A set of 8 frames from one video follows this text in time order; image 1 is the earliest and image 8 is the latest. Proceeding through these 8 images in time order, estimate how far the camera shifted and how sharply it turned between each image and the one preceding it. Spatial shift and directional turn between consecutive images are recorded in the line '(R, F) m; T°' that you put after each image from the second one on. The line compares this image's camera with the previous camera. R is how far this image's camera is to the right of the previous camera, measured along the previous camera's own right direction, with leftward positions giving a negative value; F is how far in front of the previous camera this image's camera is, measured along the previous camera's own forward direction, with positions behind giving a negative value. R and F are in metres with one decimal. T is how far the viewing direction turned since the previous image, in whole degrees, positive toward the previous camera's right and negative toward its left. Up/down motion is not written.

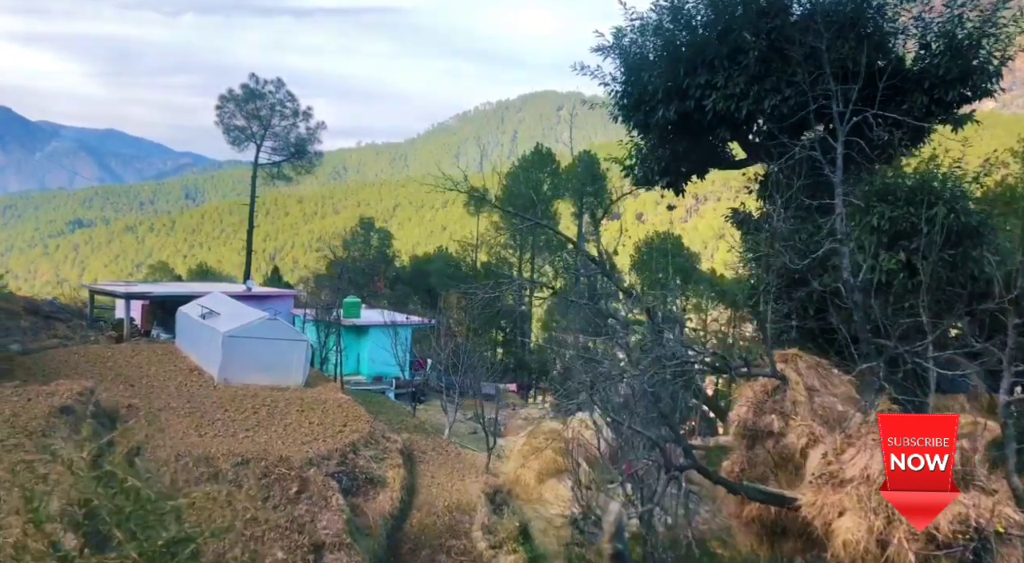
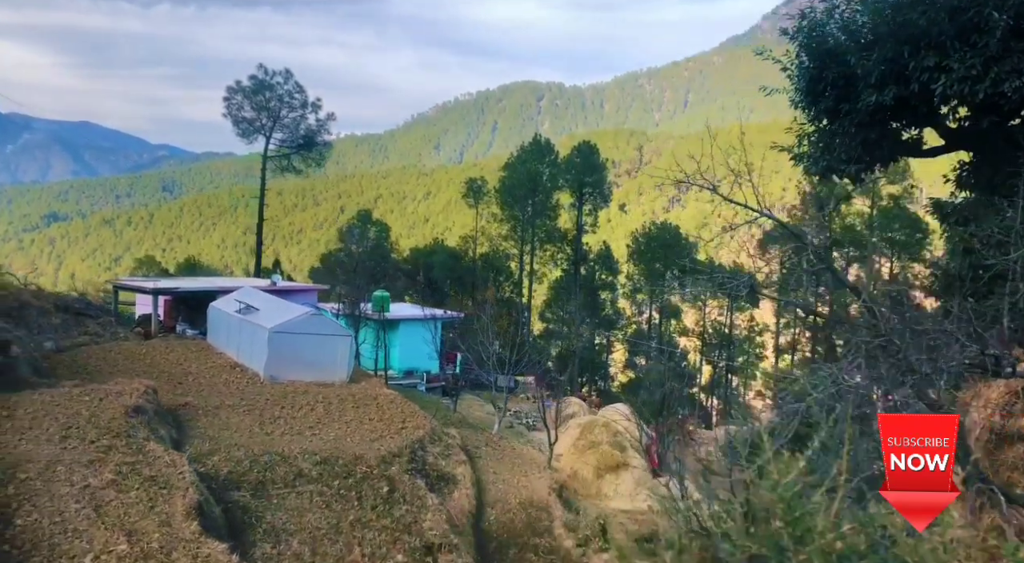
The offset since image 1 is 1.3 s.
(-1.5, +0.1) m; +2°
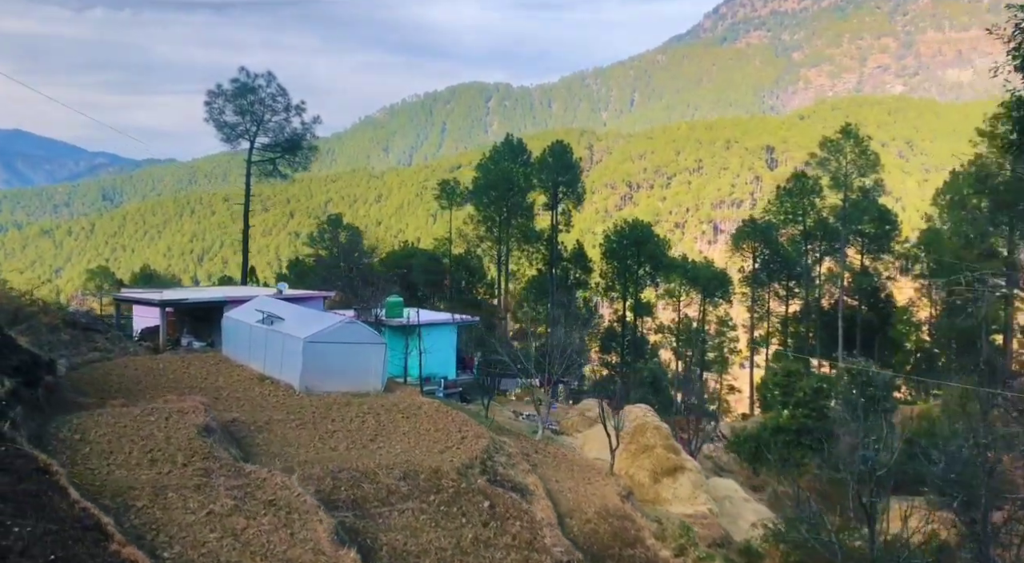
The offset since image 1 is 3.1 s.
(-1.9, +0.4) m; +4°
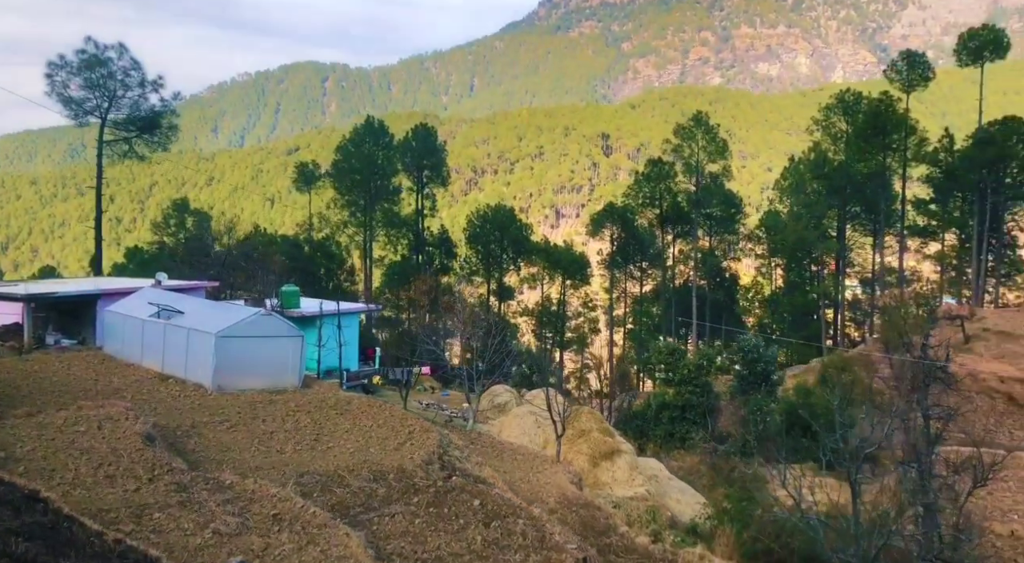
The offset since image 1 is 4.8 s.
(-1.7, +0.7) m; +11°
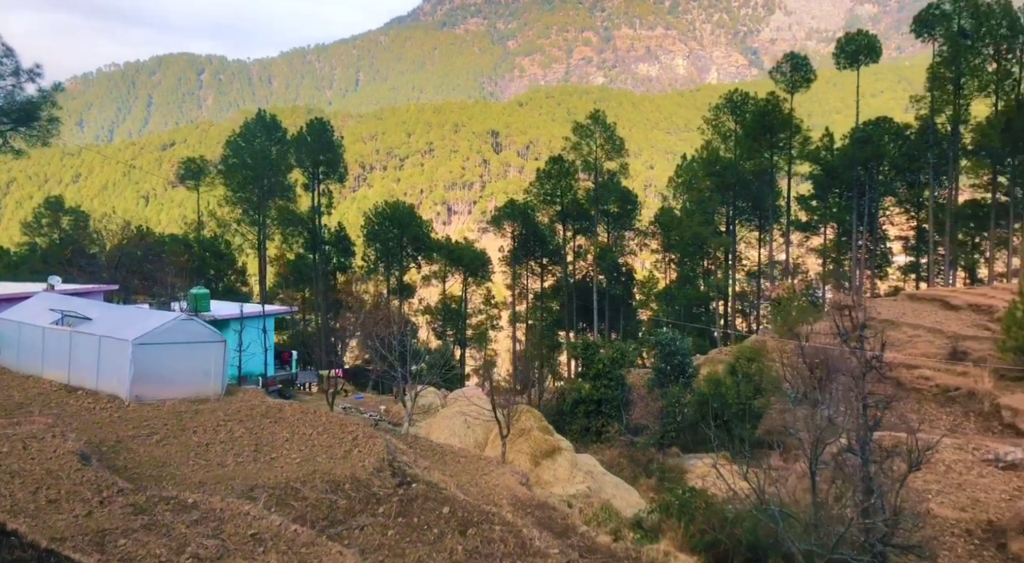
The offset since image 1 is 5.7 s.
(-0.9, +0.4) m; +7°
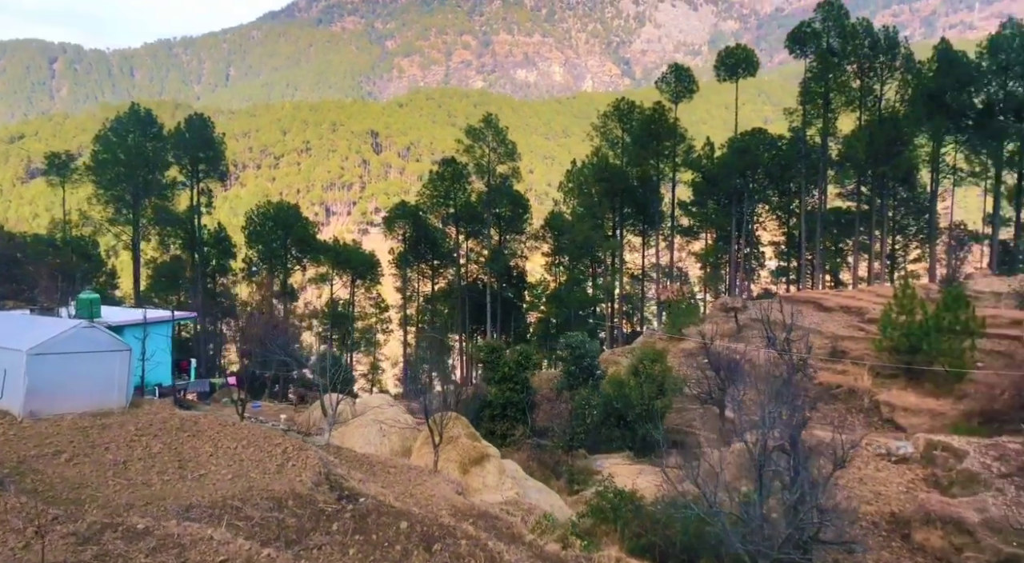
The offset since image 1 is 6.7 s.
(-0.9, +0.4) m; +8°
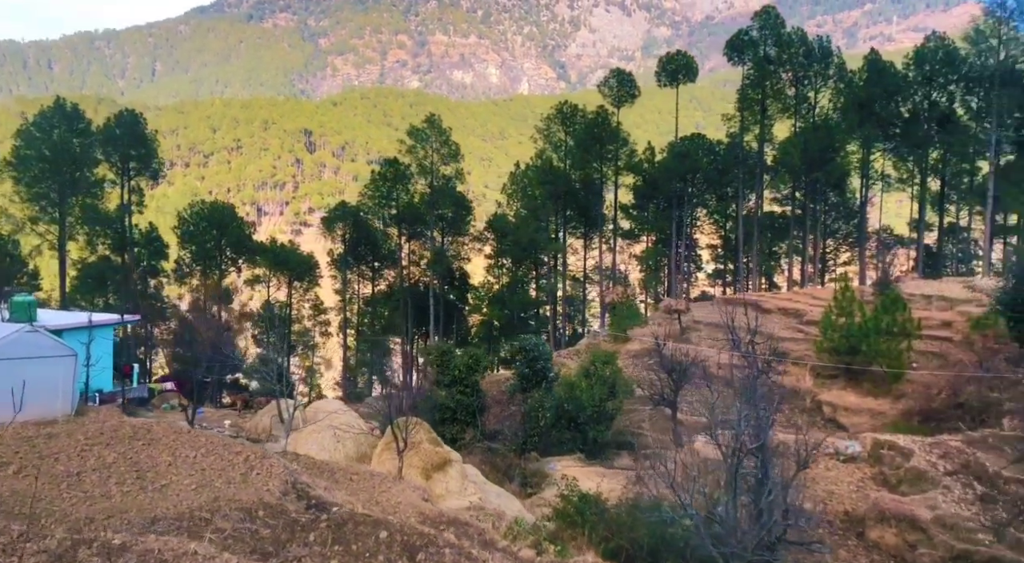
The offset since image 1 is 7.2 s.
(-0.5, +0.2) m; +4°
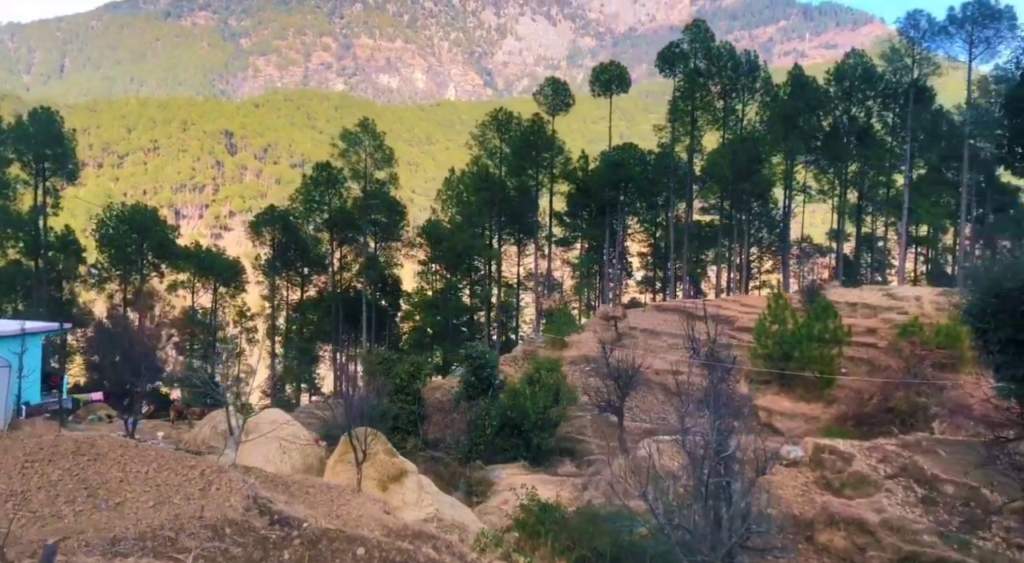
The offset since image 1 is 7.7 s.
(-0.6, +0.3) m; +5°
